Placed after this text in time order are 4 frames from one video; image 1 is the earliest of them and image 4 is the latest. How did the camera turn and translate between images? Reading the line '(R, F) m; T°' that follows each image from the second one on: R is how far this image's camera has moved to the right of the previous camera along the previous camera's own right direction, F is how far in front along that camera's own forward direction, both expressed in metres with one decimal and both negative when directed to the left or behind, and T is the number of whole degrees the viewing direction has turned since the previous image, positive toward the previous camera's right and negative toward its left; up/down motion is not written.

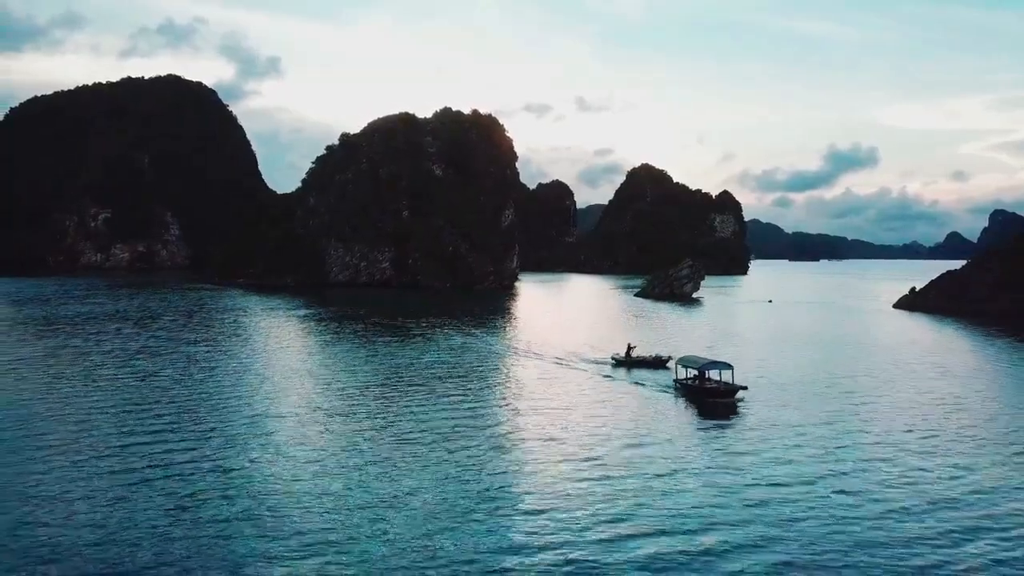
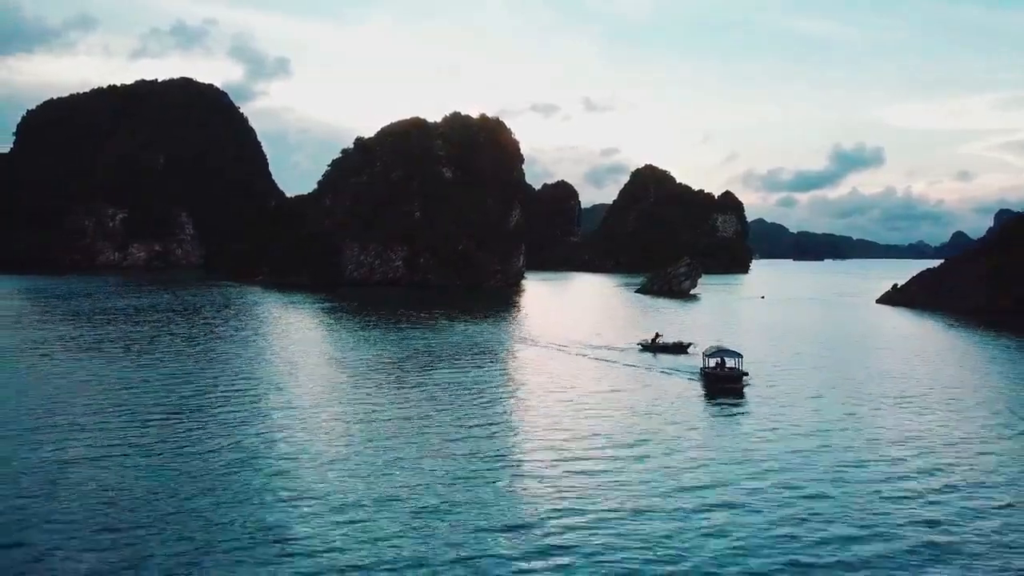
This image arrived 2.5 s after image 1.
(0.0, -1.2) m; 0°
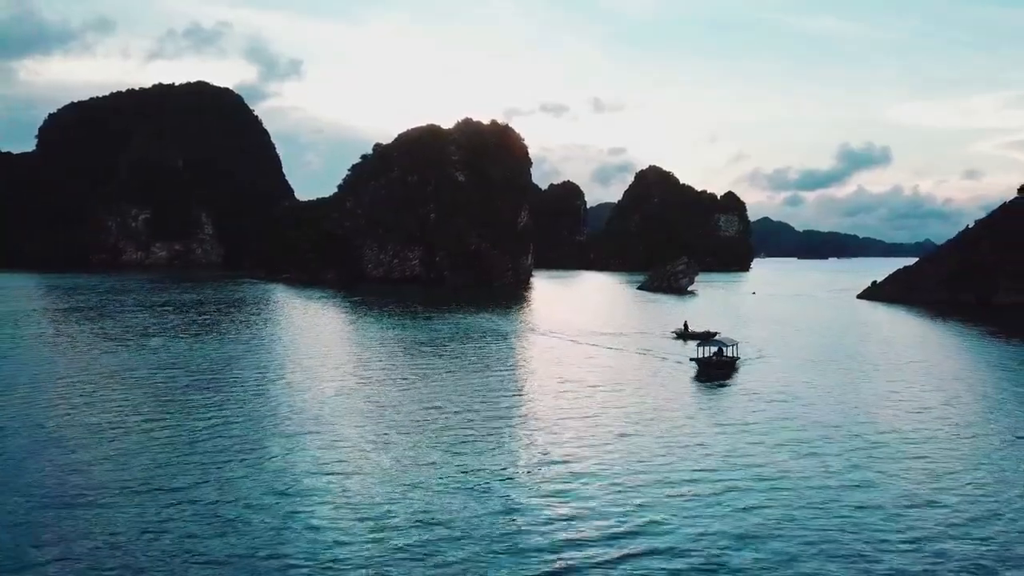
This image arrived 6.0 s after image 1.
(-0.1, -1.7) m; -1°
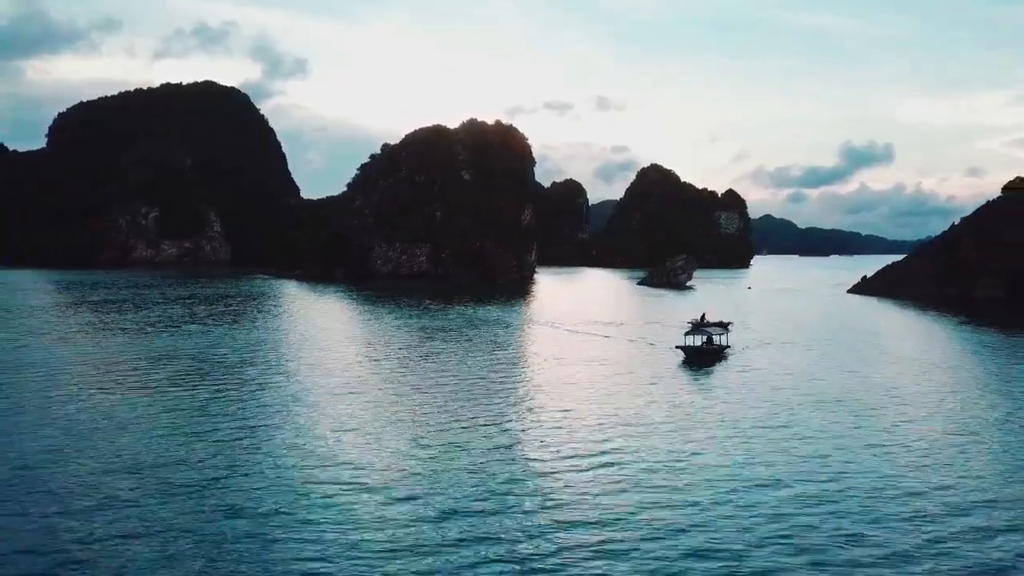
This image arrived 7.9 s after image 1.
(0.0, -0.8) m; 0°
